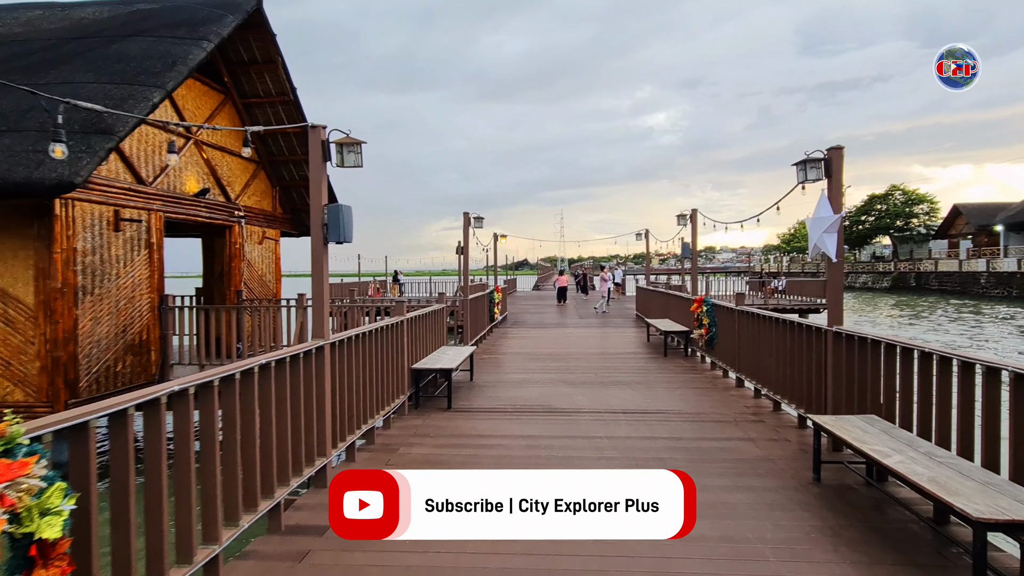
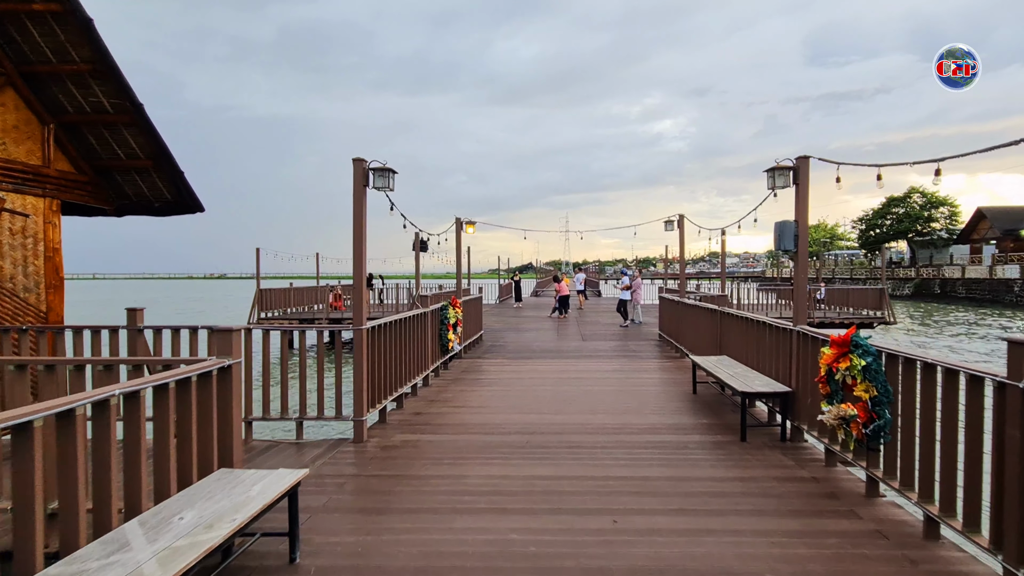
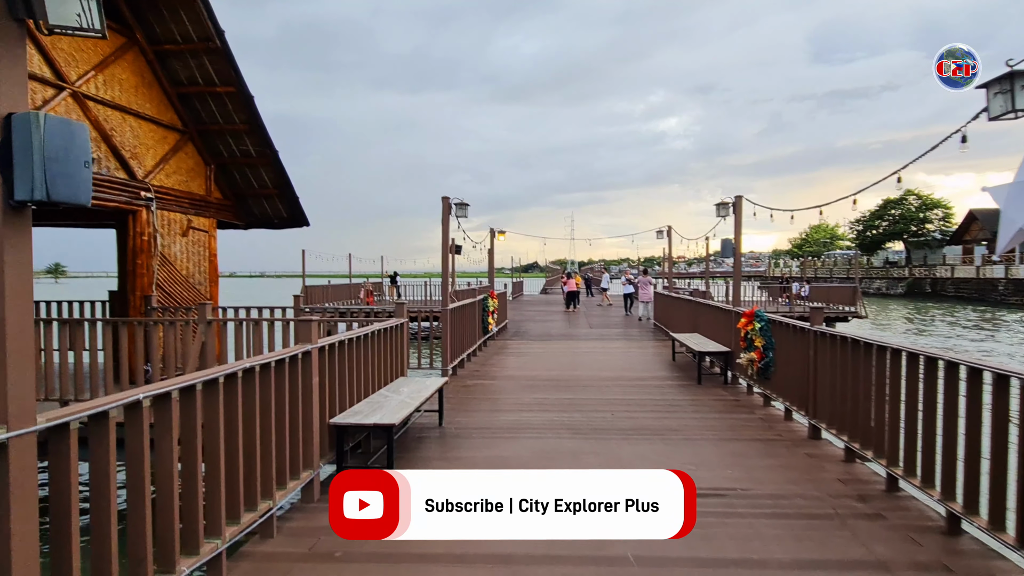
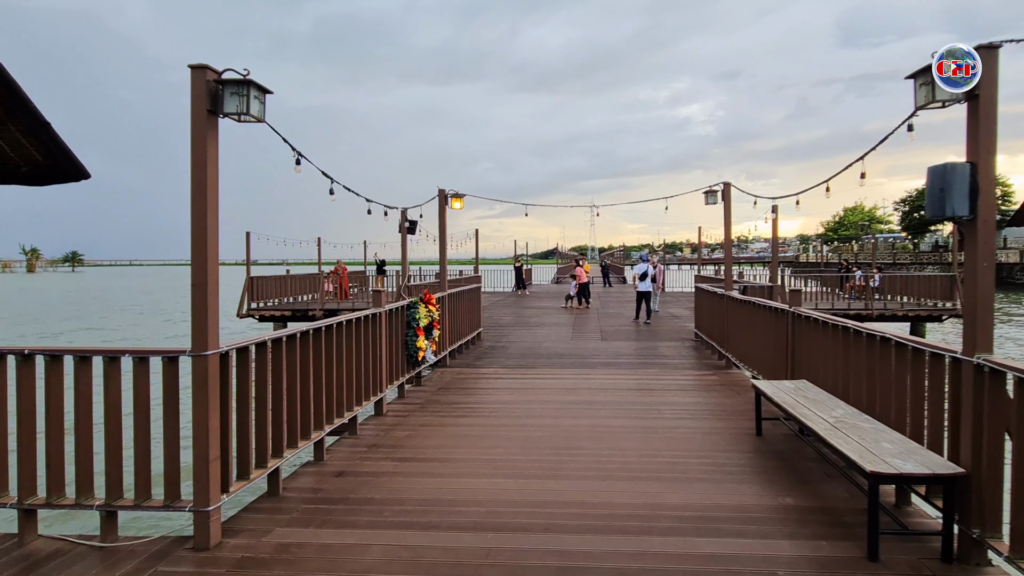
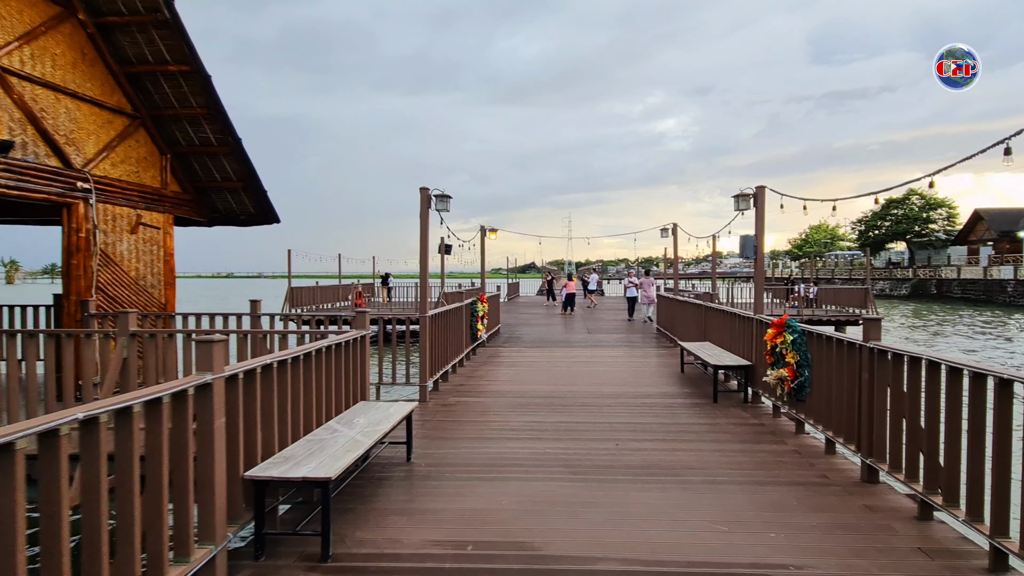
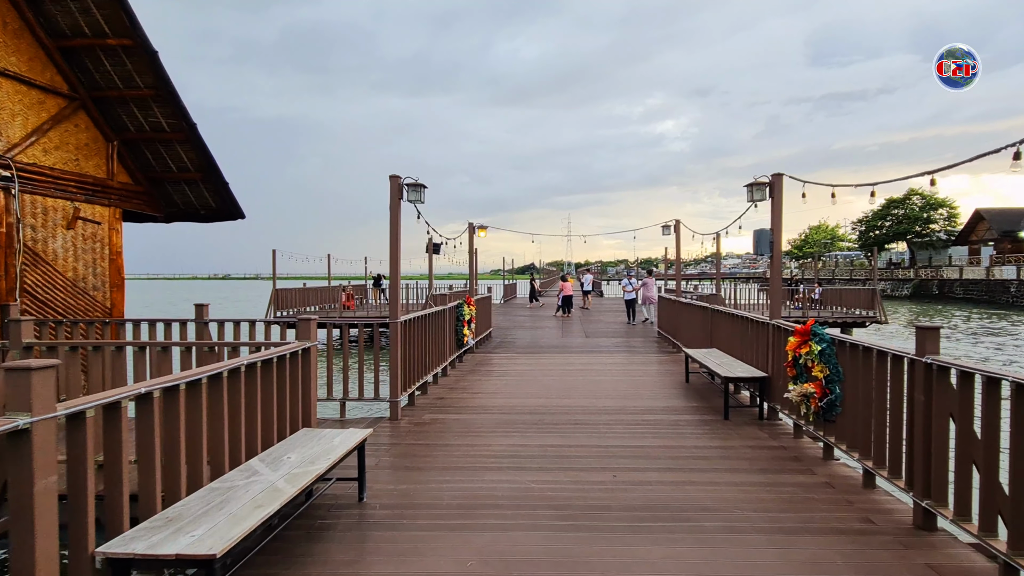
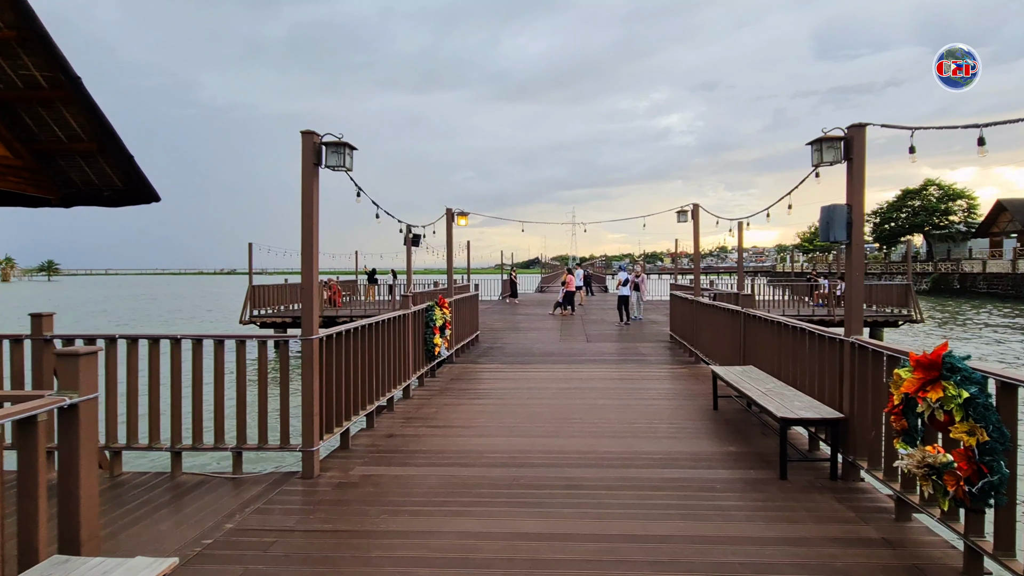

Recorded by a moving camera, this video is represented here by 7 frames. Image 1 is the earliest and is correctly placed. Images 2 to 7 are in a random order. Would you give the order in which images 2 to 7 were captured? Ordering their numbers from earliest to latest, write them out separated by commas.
3, 5, 6, 2, 7, 4
